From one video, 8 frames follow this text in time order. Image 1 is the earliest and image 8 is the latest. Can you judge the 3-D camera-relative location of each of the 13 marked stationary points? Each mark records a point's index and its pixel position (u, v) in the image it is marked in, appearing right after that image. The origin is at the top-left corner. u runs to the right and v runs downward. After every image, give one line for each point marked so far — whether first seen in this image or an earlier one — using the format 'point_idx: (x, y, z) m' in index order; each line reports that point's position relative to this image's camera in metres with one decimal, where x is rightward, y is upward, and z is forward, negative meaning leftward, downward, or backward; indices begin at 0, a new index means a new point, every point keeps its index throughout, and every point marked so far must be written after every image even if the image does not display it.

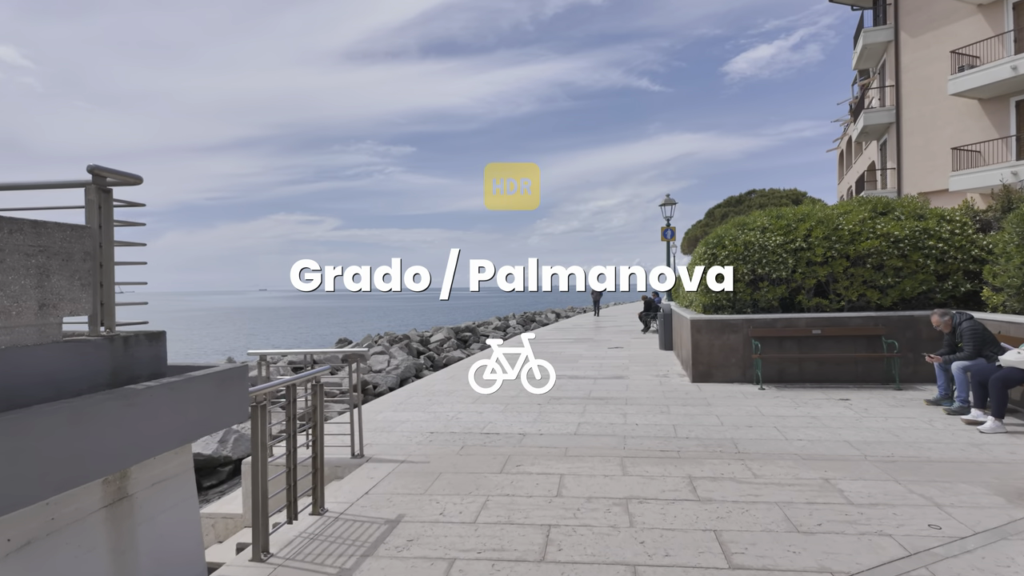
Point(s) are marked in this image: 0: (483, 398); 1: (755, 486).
0: (-0.4, -1.3, +7.3) m
1: (+1.6, -1.3, +4.0) m
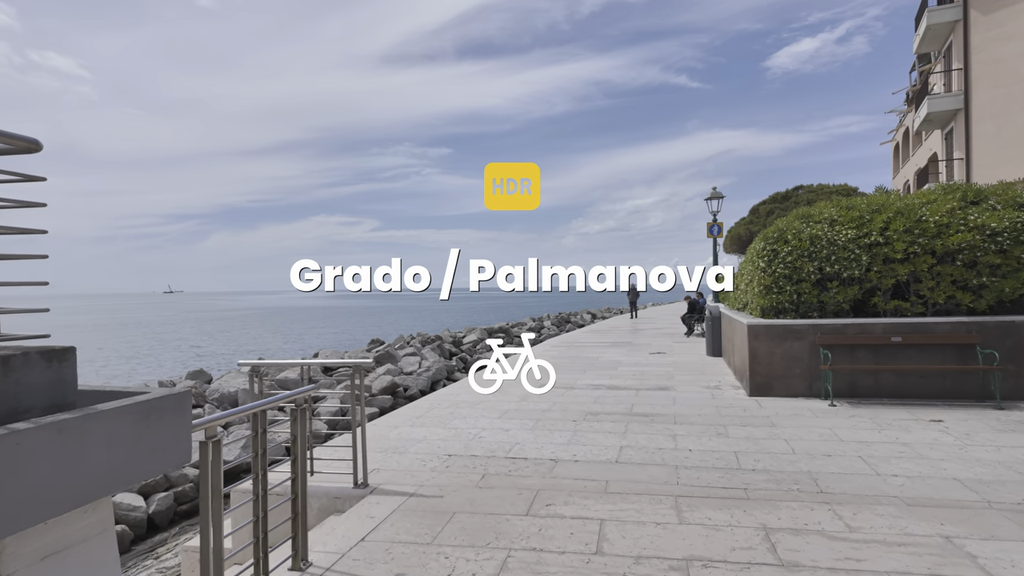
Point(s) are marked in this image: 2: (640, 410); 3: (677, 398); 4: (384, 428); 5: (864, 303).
0: (0.0, -1.4, +6.6) m
1: (+1.8, -1.3, +3.1) m
2: (+1.4, -1.3, +6.4) m
3: (+2.0, -1.3, +7.1) m
4: (-1.3, -1.4, +6.0) m
5: (+4.2, -0.2, +7.2) m
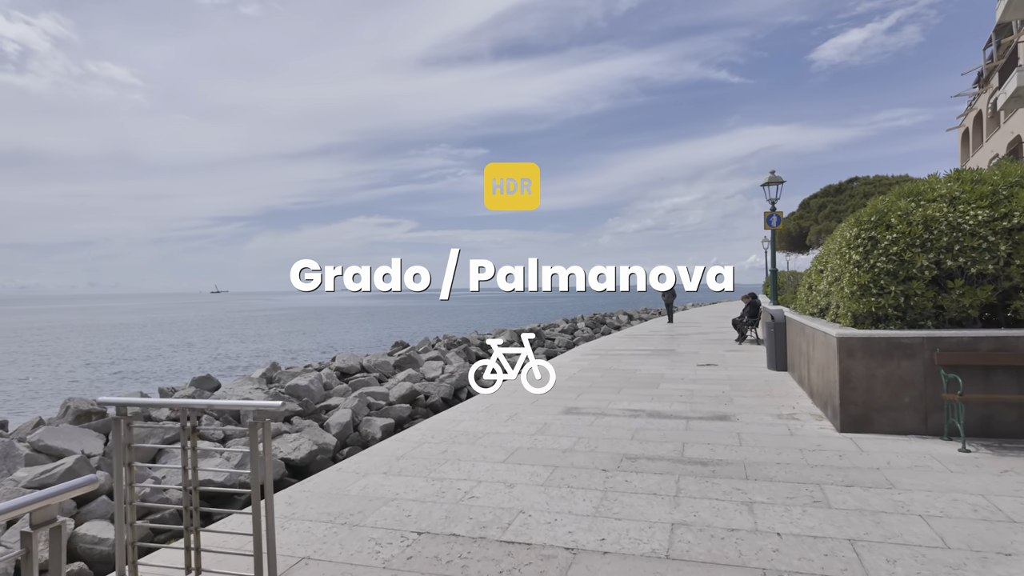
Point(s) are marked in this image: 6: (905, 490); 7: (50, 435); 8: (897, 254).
0: (+0.1, -1.4, +4.9) m
1: (+1.7, -1.3, +1.4) m
2: (+1.4, -1.3, +4.7) m
3: (+2.1, -1.3, +5.4) m
4: (-1.2, -1.4, +4.5) m
5: (+4.3, -0.2, +5.3) m
6: (+2.5, -1.3, +3.9) m
7: (-8.0, -2.6, +10.4) m
8: (+3.5, +0.3, +5.4) m
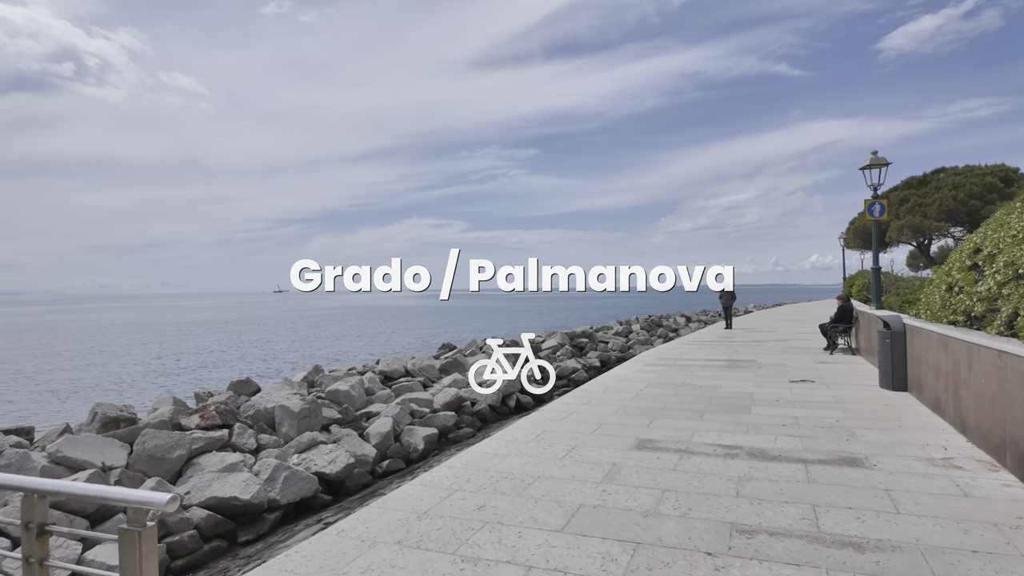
0: (+0.4, -1.4, +3.6) m
1: (+1.7, -1.4, 0.0) m
2: (+1.8, -1.3, +3.3) m
3: (+2.5, -1.3, +3.9) m
4: (-0.9, -1.4, +3.3) m
5: (+4.7, -0.2, +3.6) m
6: (+2.8, -1.3, +2.3) m
7: (-7.1, -2.6, +9.7) m
8: (+3.9, +0.3, +3.8) m
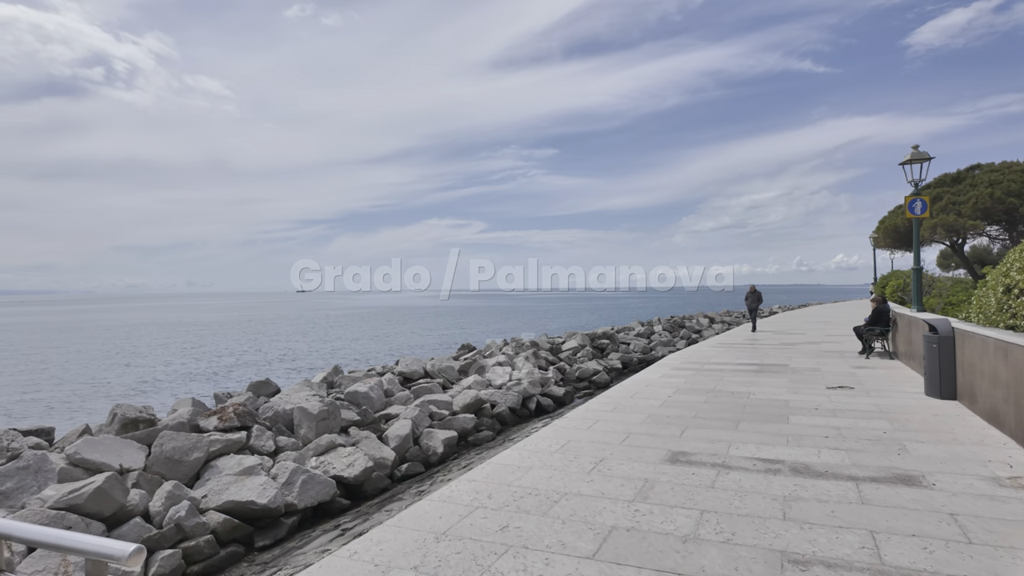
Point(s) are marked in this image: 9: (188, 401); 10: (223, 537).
0: (+0.6, -1.4, +3.3) m
1: (+1.8, -1.4, -0.4) m
2: (+1.9, -1.4, +2.9) m
3: (+2.6, -1.3, +3.5) m
4: (-0.8, -1.4, +3.0) m
5: (+4.9, -0.2, +3.2) m
6: (+2.9, -1.3, +1.9) m
7: (-6.8, -2.6, +9.6) m
8: (+4.0, +0.3, +3.4) m
9: (-7.1, -2.5, +13.1) m
10: (-4.3, -3.7, +8.9) m
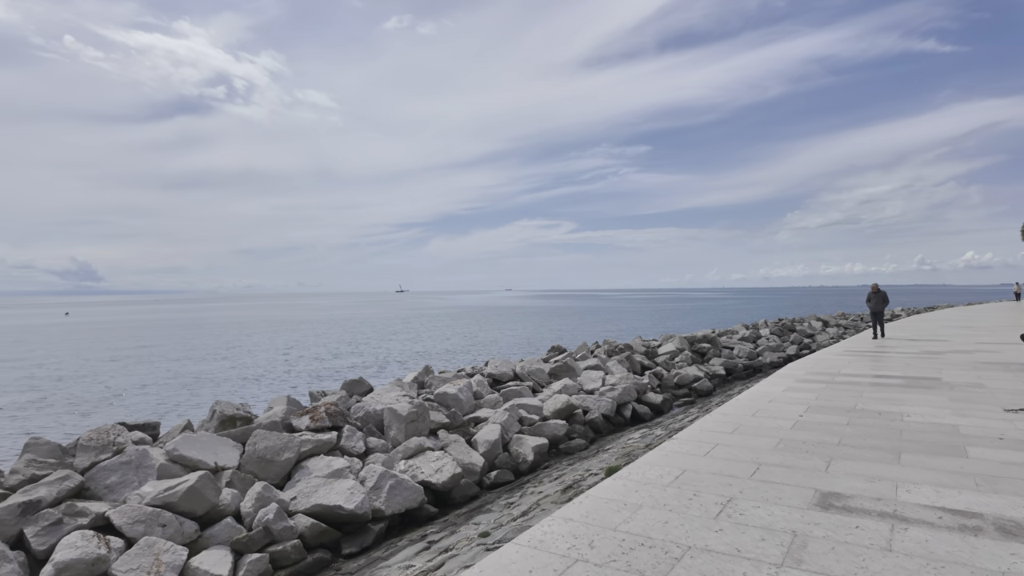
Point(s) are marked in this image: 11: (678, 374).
0: (+1.0, -1.4, +2.4) m
1: (+1.7, -1.4, -1.4) m
2: (+2.3, -1.3, +1.9) m
3: (+3.1, -1.3, +2.3) m
4: (-0.3, -1.4, +2.3) m
5: (+5.3, -0.2, +1.7) m
6: (+3.1, -1.3, +0.7) m
7: (-5.3, -2.5, +9.8) m
8: (+4.5, +0.3, +2.0) m
9: (-5.1, -2.5, +13.3) m
10: (-2.9, -3.7, +8.7) m
11: (+5.2, -2.7, +18.9) m
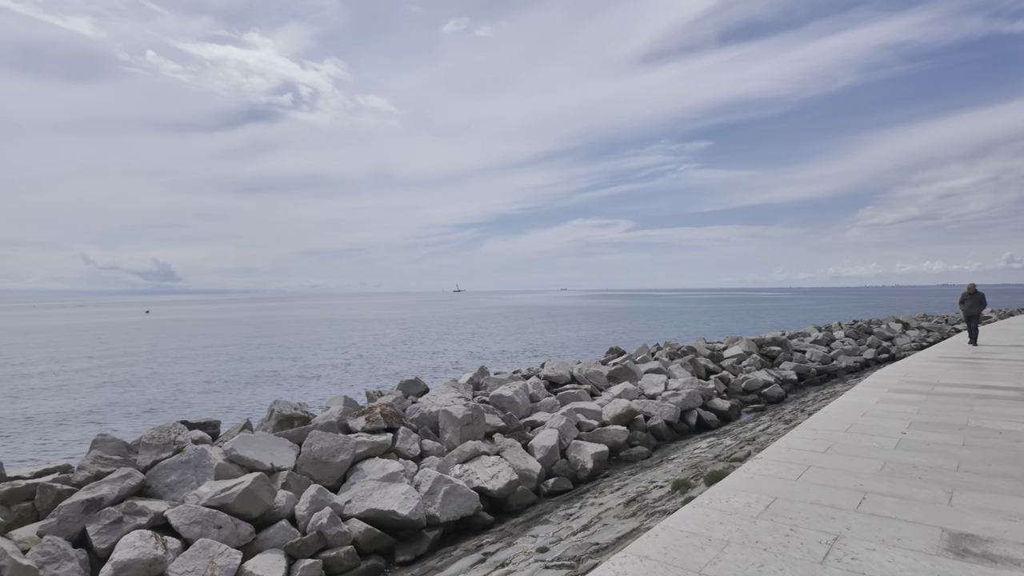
0: (+1.3, -1.4, +1.9) m
1: (+1.5, -1.4, -2.0) m
2: (+2.5, -1.3, +1.2) m
3: (+3.3, -1.3, +1.6) m
4: (-0.1, -1.4, +1.9) m
5: (+5.4, -0.2, +0.7) m
6: (+3.2, -1.3, 0.0) m
7: (-4.4, -2.5, +9.7) m
8: (+4.7, +0.3, +1.1) m
9: (-3.8, -2.5, +13.3) m
10: (-2.1, -3.7, +8.5) m
11: (+7.0, -2.7, +17.9) m
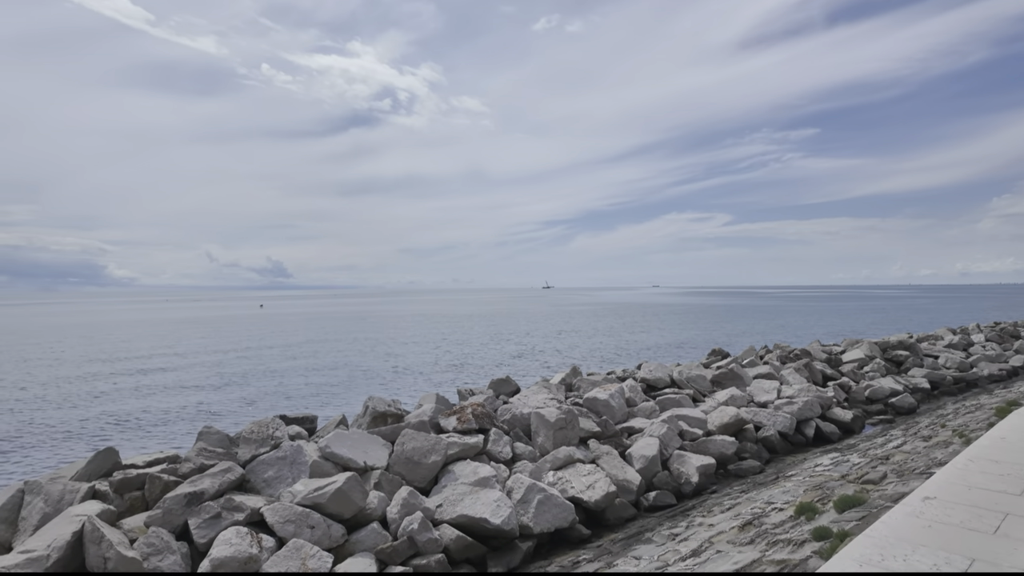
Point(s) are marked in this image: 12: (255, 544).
0: (+1.6, -1.4, +1.0) m
1: (+1.2, -1.4, -2.8) m
2: (+2.7, -1.4, +0.2) m
3: (+3.6, -1.4, +0.5) m
4: (+0.2, -1.4, +1.3) m
5: (+5.5, -0.2, -0.7) m
6: (+3.2, -1.3, -1.1) m
7: (-2.8, -2.5, +9.7) m
8: (+4.8, +0.3, -0.2) m
9: (-1.7, -2.4, +13.1) m
10: (-0.8, -3.6, +8.1) m
11: (+9.6, -2.7, +16.1) m
12: (-3.1, -3.1, +7.2) m
